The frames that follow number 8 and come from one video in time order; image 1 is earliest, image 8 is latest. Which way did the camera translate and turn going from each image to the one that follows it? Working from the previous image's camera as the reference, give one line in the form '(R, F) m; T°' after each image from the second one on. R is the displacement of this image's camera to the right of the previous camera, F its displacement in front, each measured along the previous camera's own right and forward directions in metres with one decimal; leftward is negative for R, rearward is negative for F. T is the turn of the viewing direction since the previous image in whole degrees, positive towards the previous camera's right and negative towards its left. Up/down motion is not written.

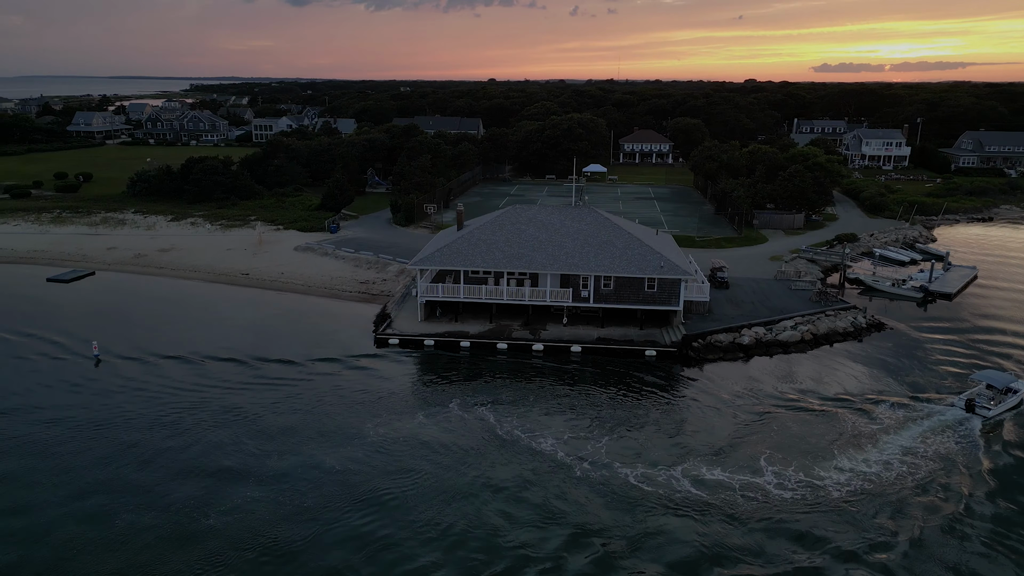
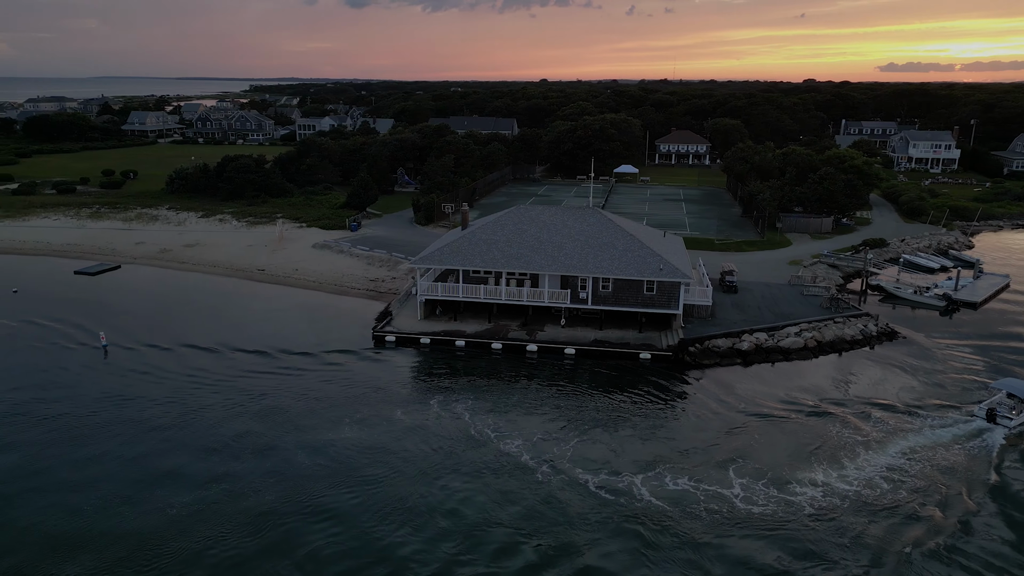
(+2.3, +0.1) m; -4°
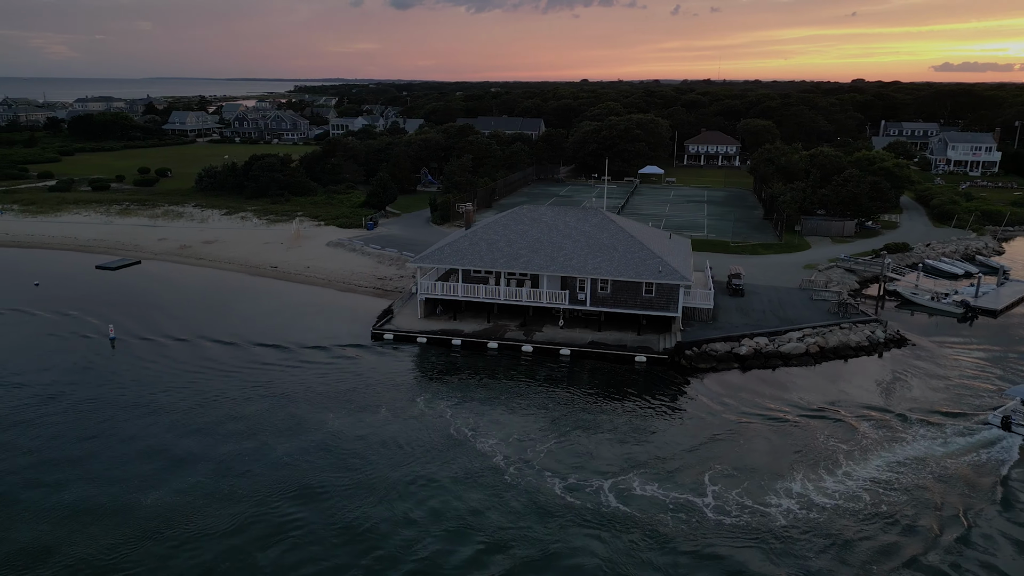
(+1.8, +0.1) m; -3°
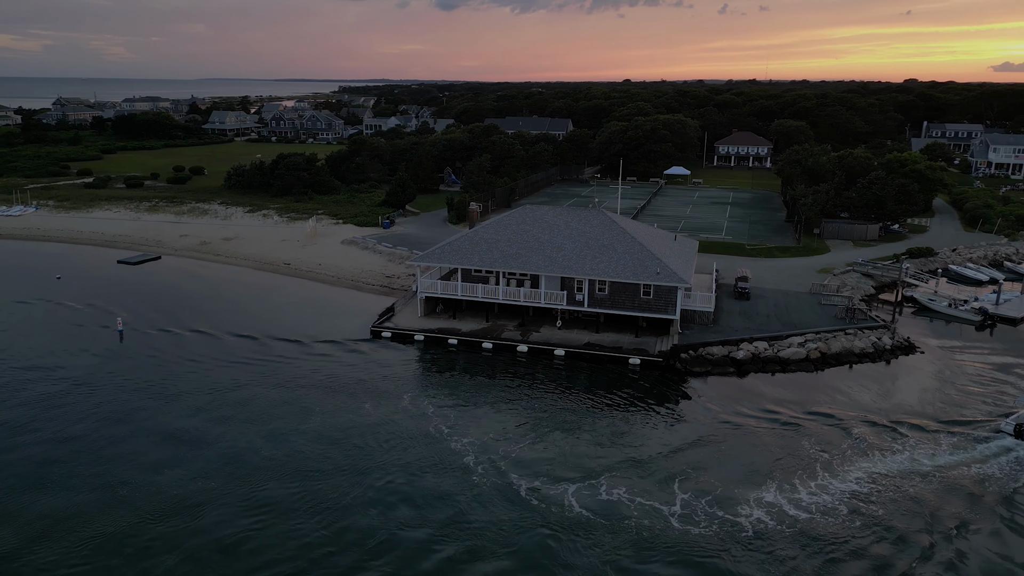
(+1.8, +0.1) m; -3°
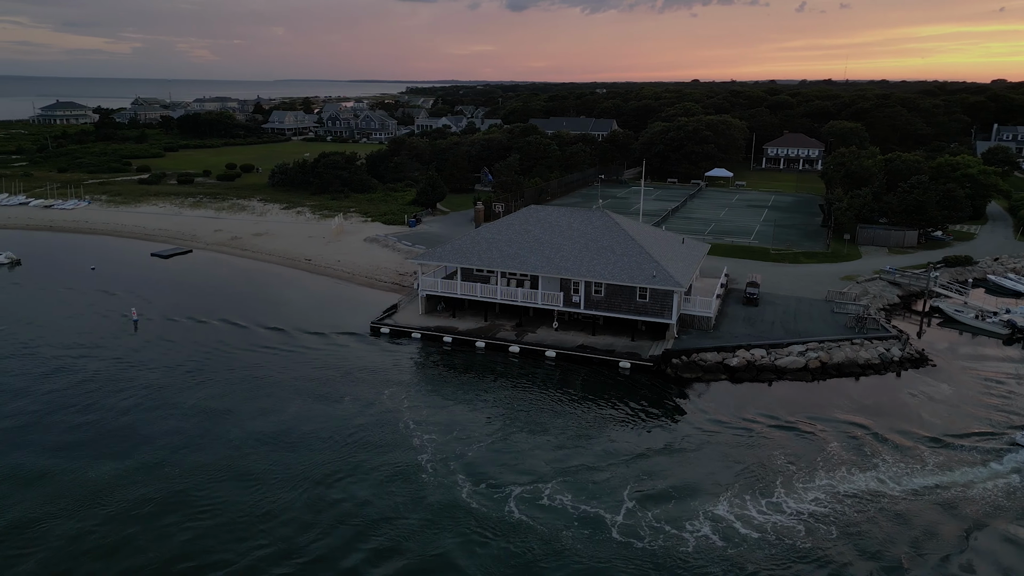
(+2.9, +0.2) m; -5°
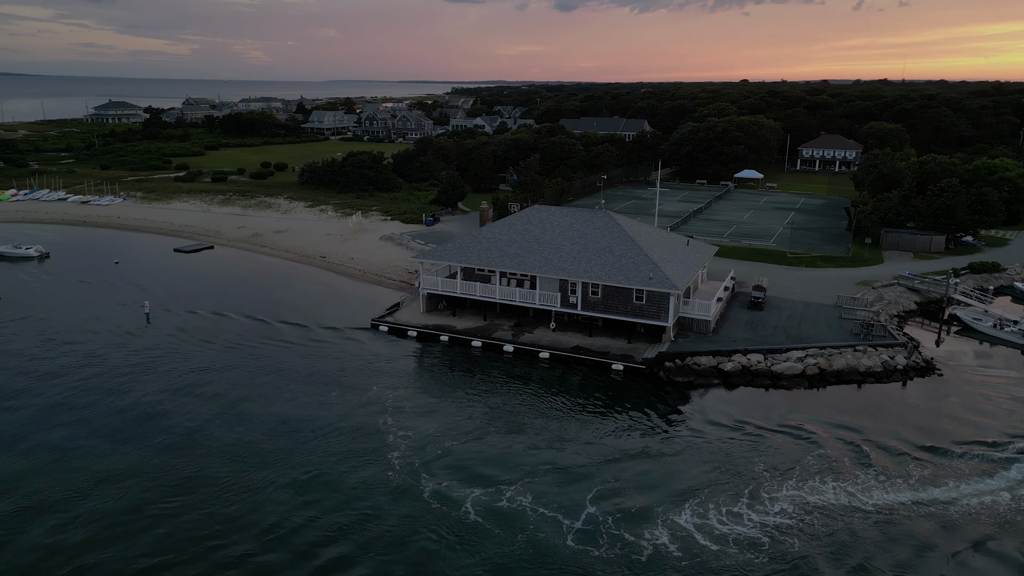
(+2.0, +0.1) m; -3°
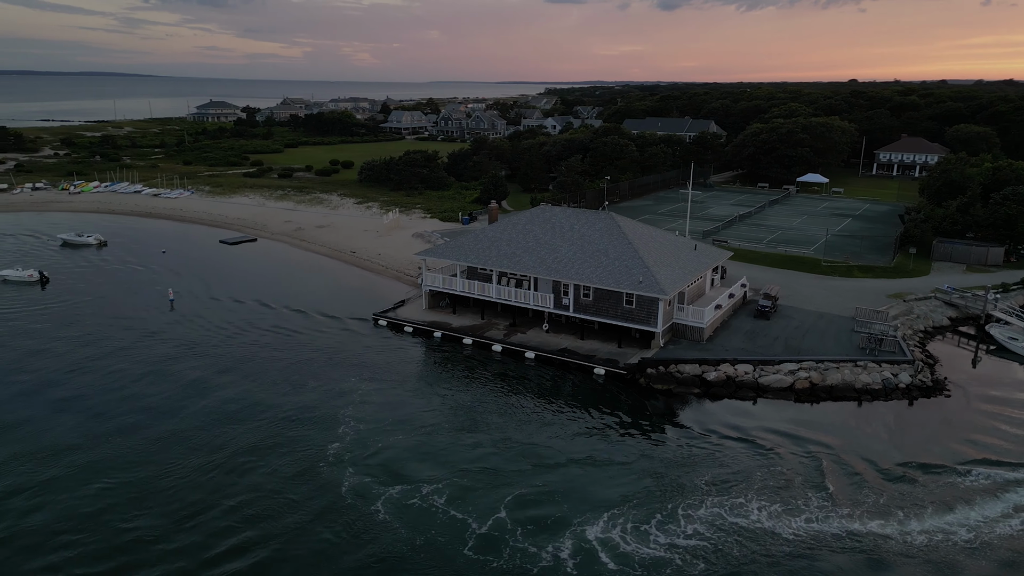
(+4.1, +0.3) m; -7°
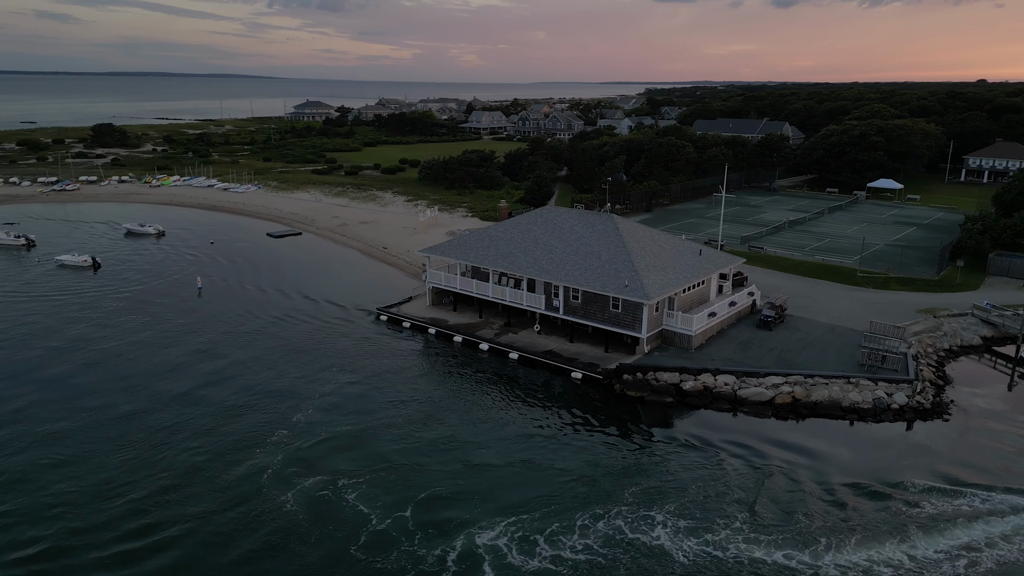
(+4.4, +0.4) m; -7°
